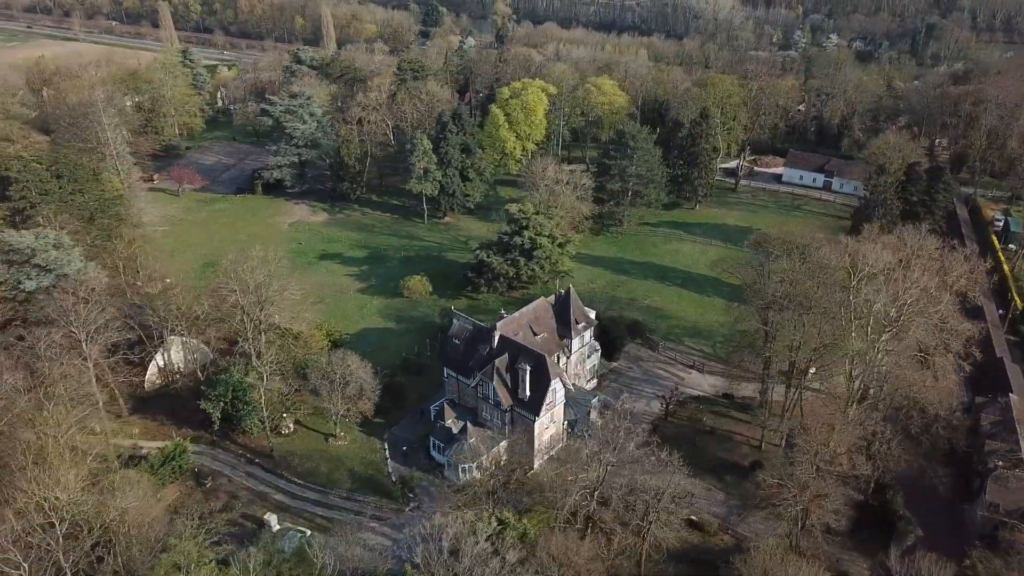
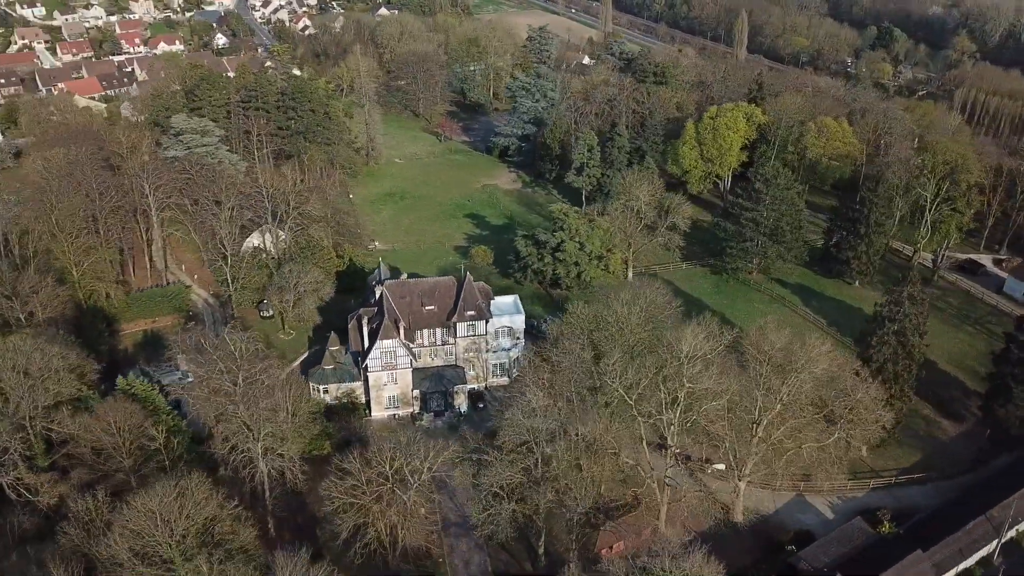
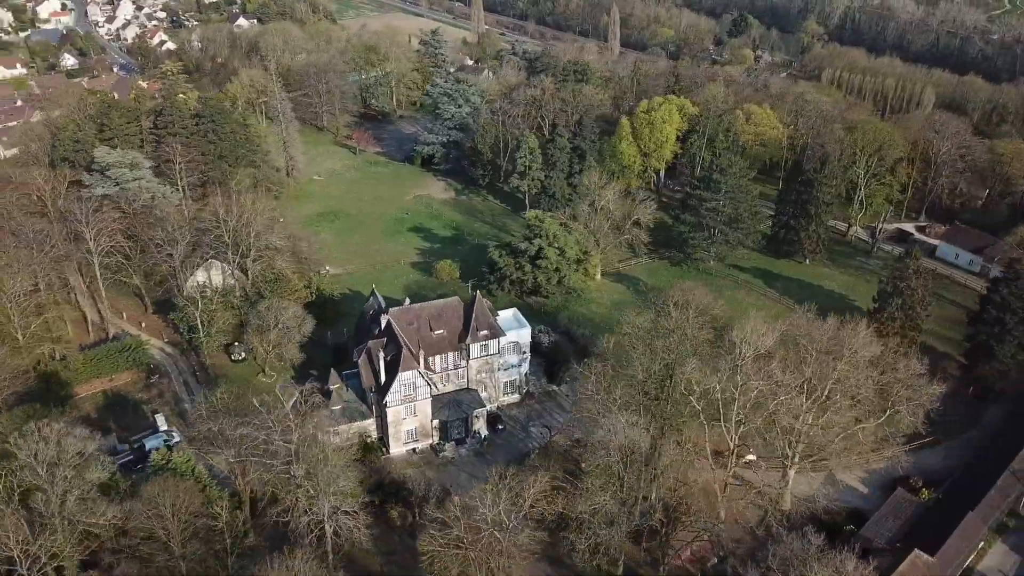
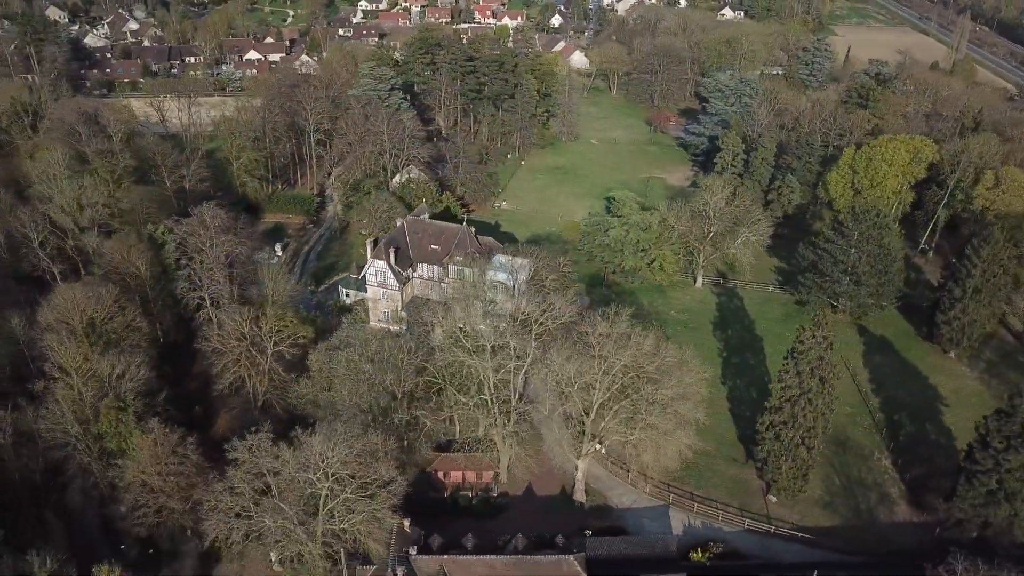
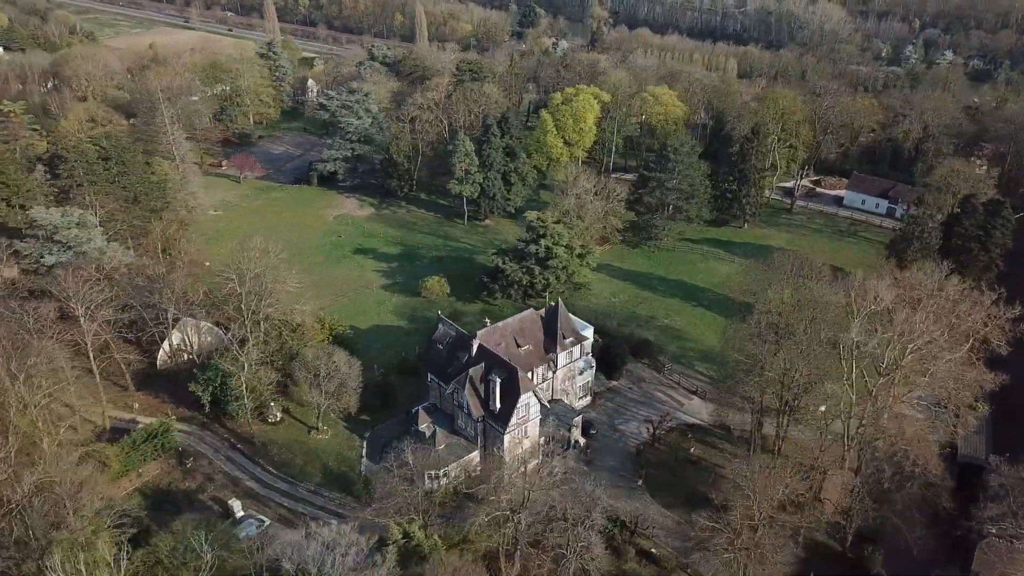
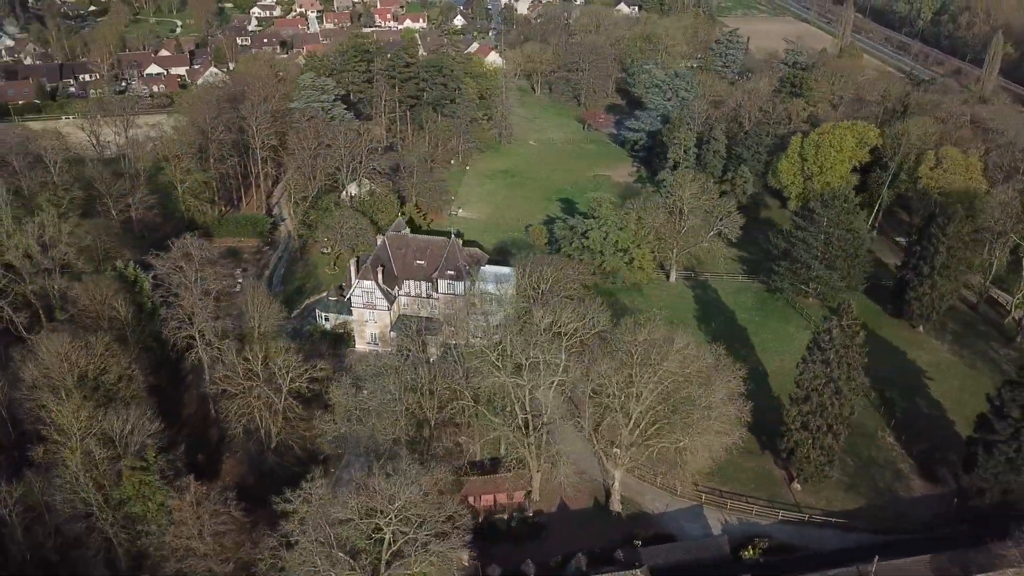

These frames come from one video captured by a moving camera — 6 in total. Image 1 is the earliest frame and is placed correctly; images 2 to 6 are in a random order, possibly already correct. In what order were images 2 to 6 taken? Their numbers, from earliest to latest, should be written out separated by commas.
5, 3, 2, 6, 4
